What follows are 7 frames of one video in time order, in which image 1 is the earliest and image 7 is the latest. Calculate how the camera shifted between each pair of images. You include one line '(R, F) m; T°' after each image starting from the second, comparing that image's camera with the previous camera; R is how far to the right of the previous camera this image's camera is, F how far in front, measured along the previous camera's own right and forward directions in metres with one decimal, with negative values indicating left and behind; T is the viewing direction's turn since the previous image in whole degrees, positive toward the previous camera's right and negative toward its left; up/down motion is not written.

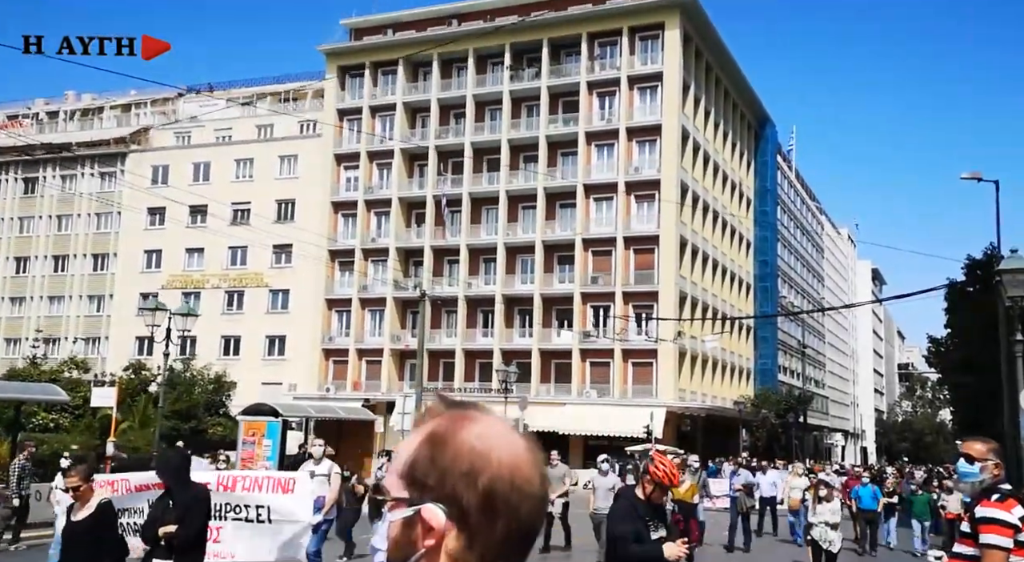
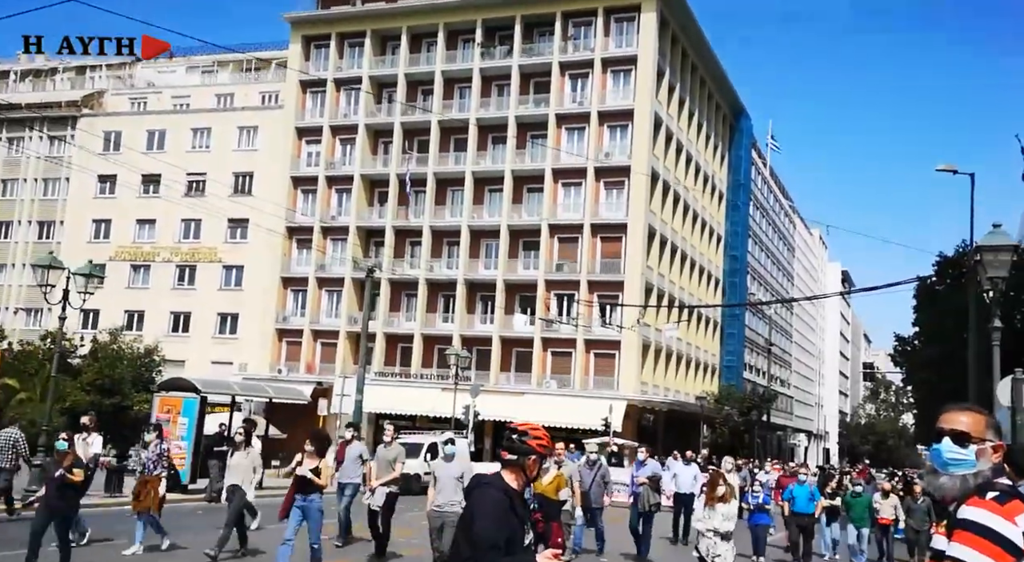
(+0.6, +2.2) m; +2°
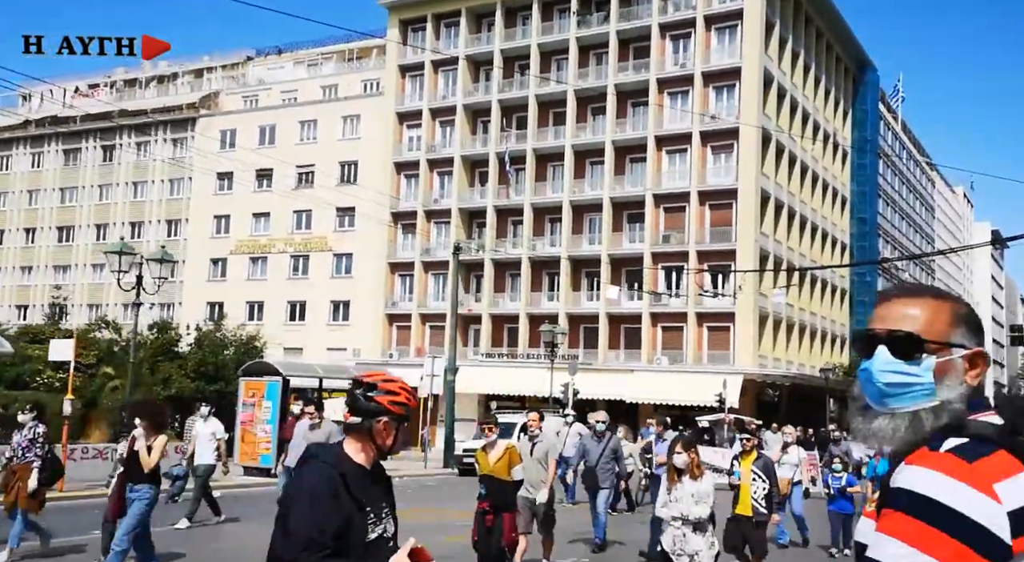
(+1.7, +1.6) m; -7°
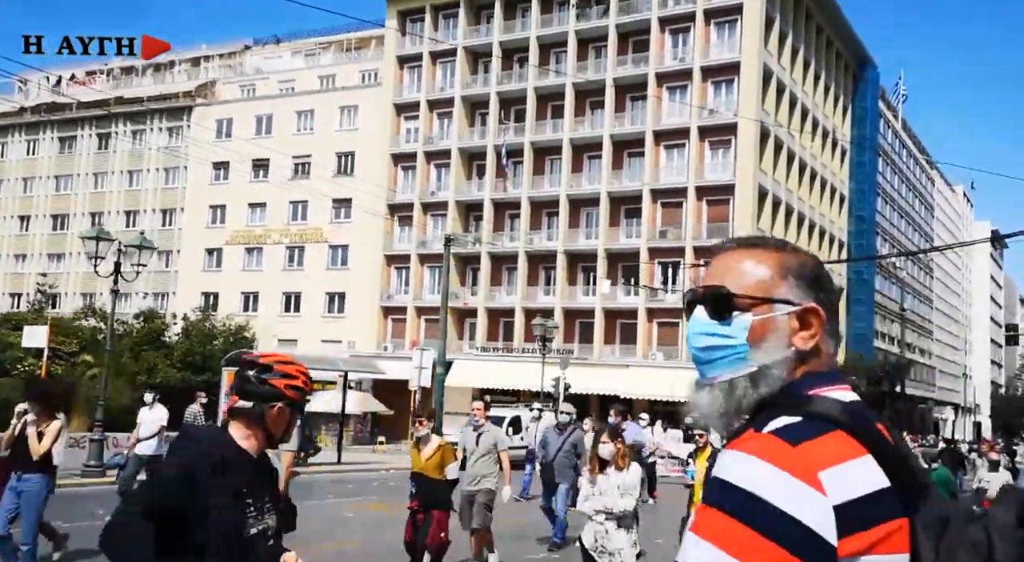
(+0.3, +0.3) m; 0°
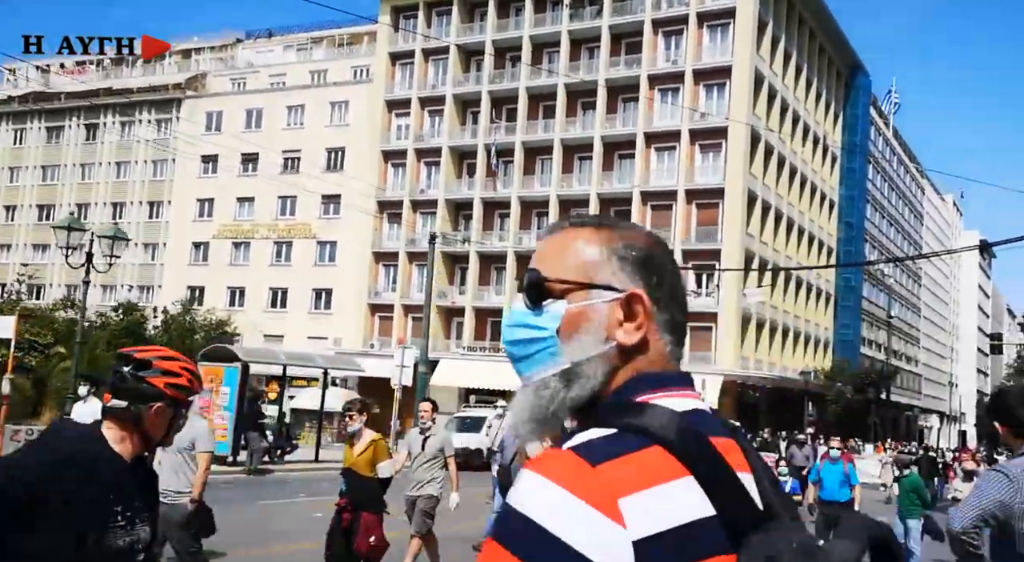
(+0.2, +0.2) m; 0°
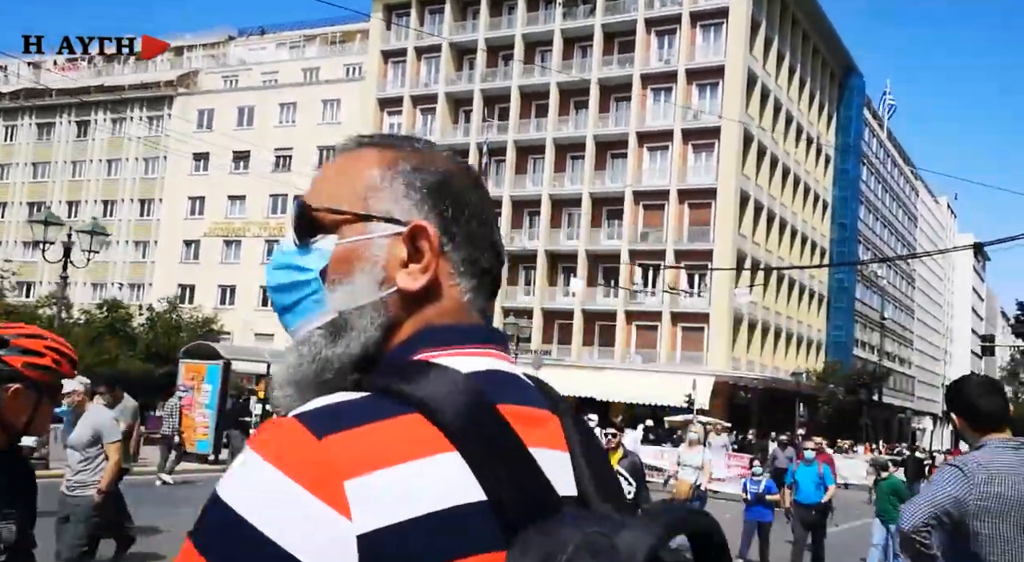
(+0.2, +0.2) m; 0°
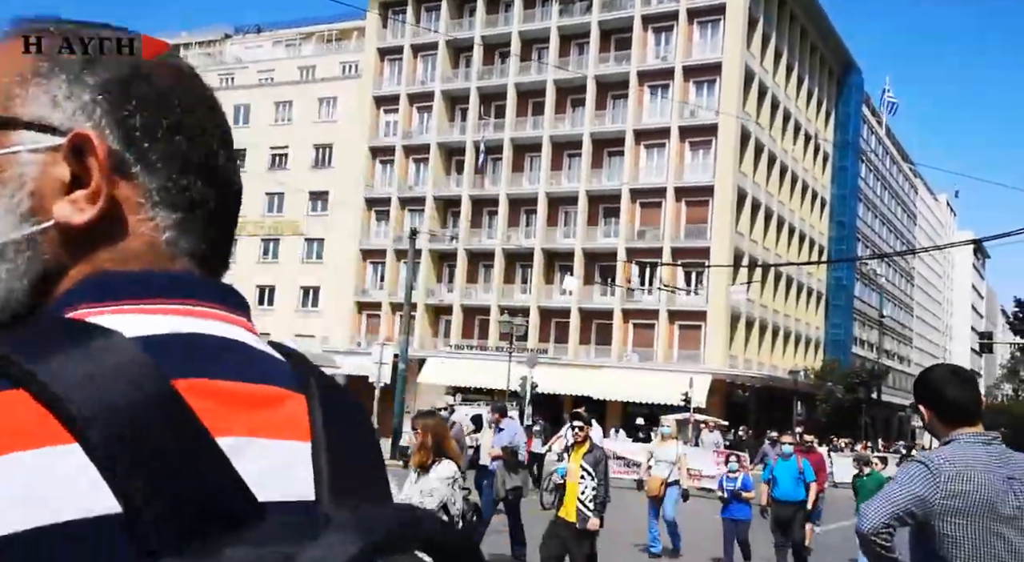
(+0.2, +0.3) m; 0°
